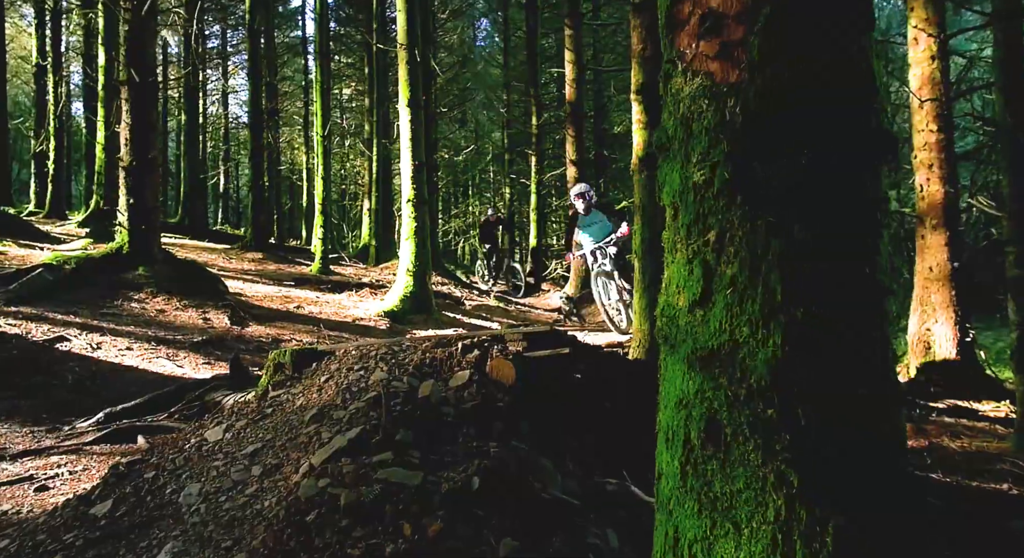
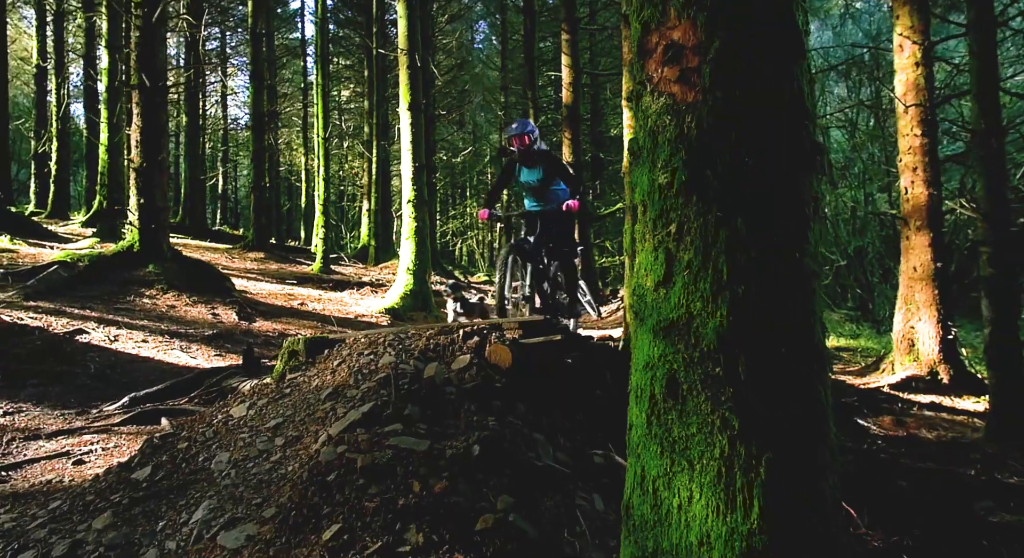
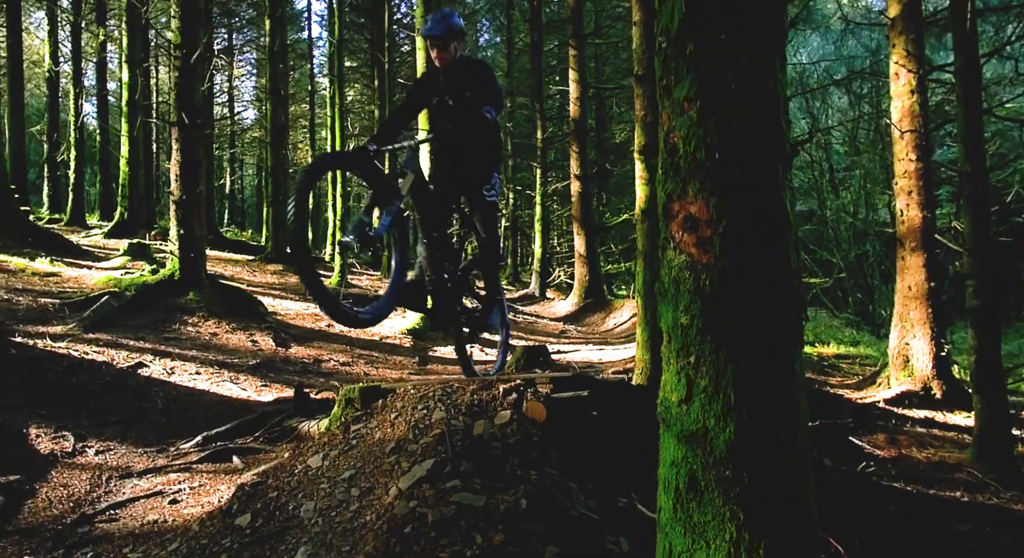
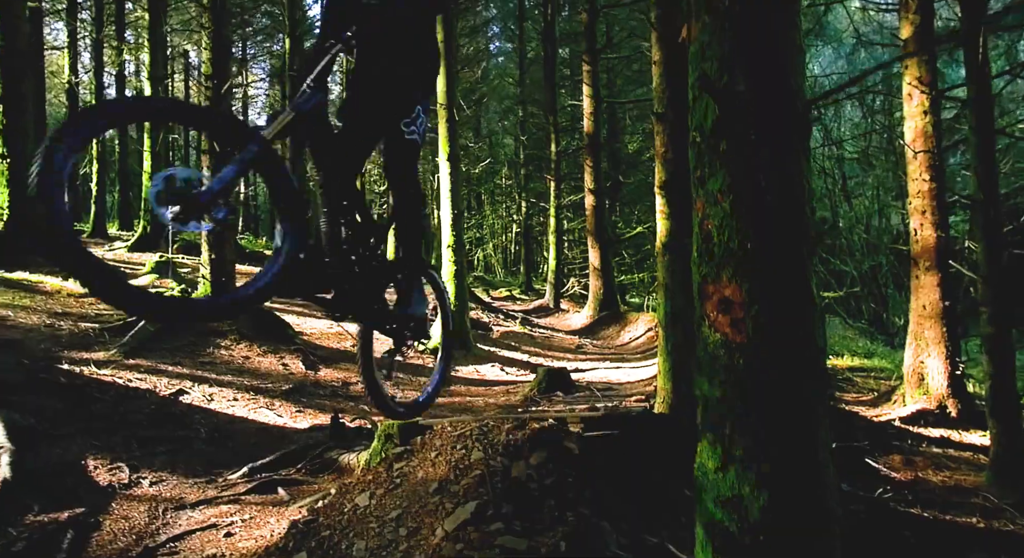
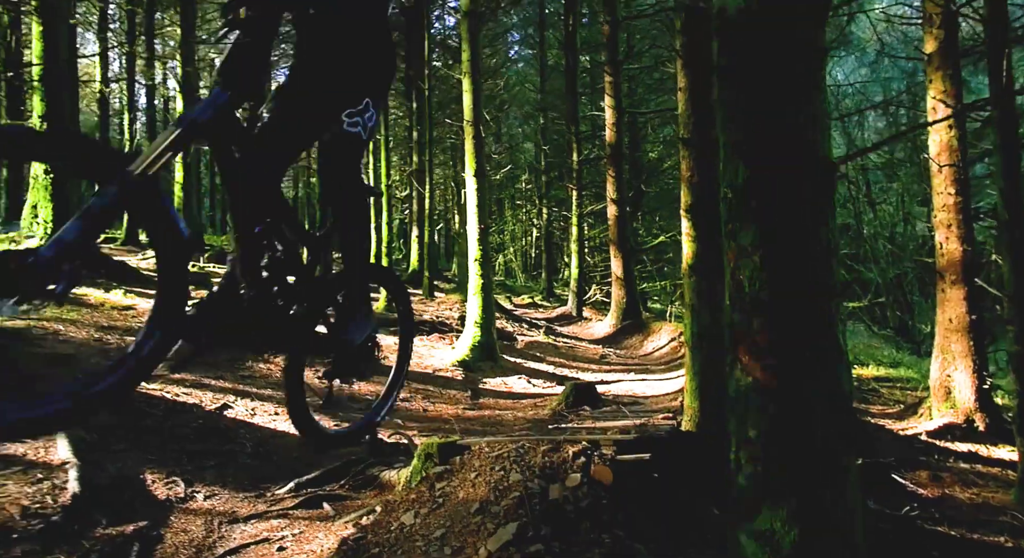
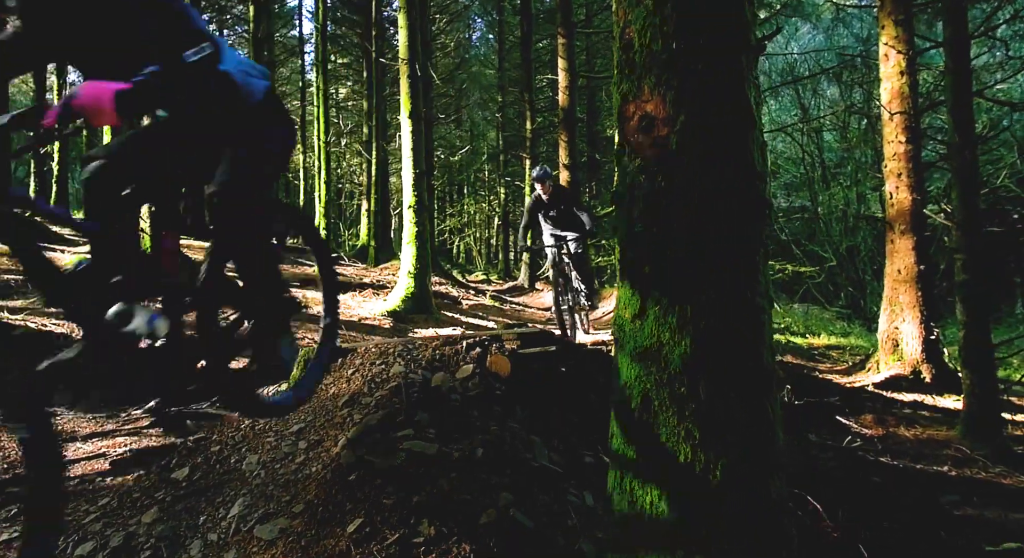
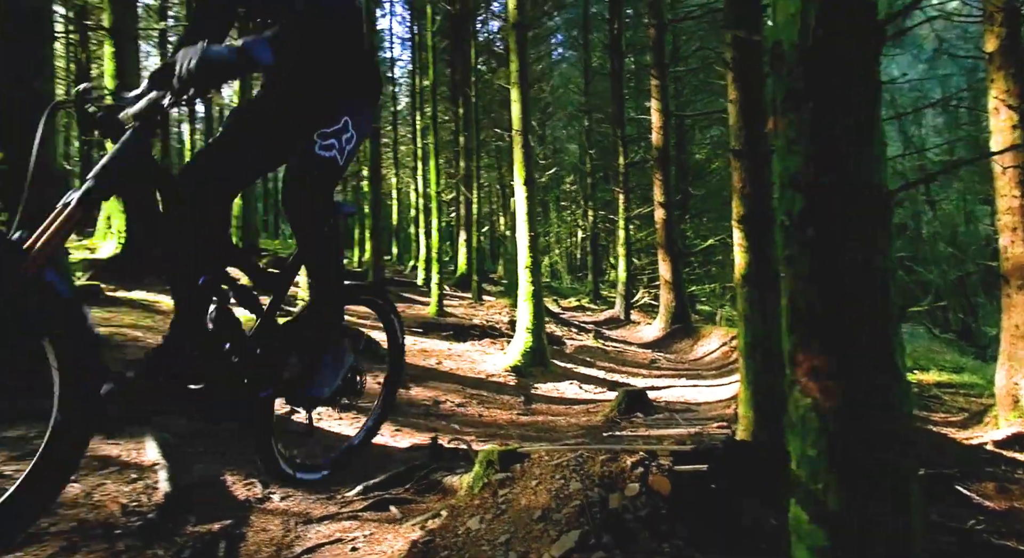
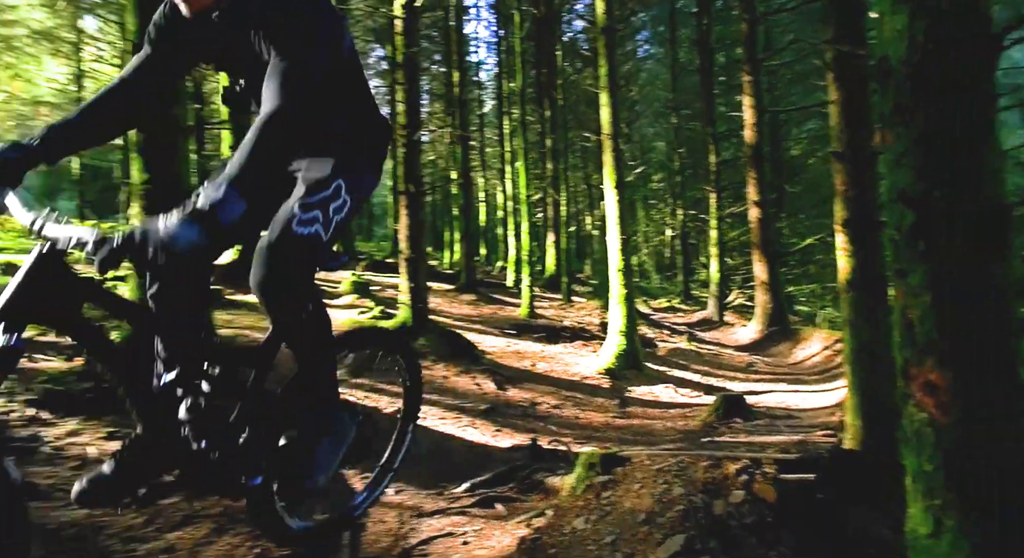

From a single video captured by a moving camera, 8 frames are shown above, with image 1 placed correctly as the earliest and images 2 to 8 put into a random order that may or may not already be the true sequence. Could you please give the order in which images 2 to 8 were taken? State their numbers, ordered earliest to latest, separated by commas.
2, 6, 3, 4, 5, 7, 8
